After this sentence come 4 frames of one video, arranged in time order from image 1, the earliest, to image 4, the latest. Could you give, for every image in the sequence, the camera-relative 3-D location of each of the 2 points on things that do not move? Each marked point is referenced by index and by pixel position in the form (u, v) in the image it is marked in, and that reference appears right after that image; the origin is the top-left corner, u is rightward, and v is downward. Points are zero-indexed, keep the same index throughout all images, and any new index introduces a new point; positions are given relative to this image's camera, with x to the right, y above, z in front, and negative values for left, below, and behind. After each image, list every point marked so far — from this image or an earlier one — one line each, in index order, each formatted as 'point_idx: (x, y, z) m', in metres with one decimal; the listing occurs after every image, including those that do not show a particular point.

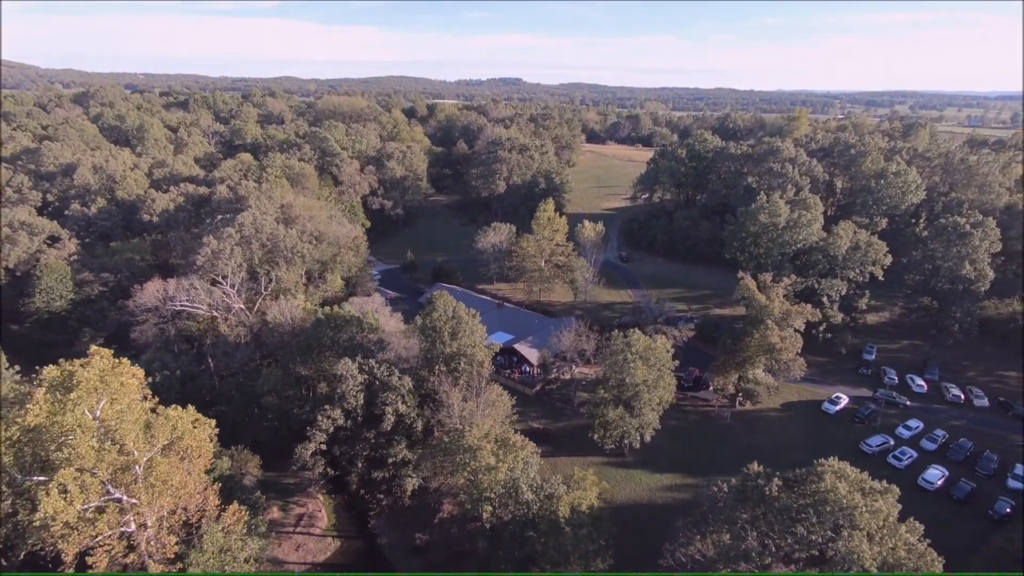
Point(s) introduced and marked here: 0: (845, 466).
0: (+10.4, -5.5, +15.9) m
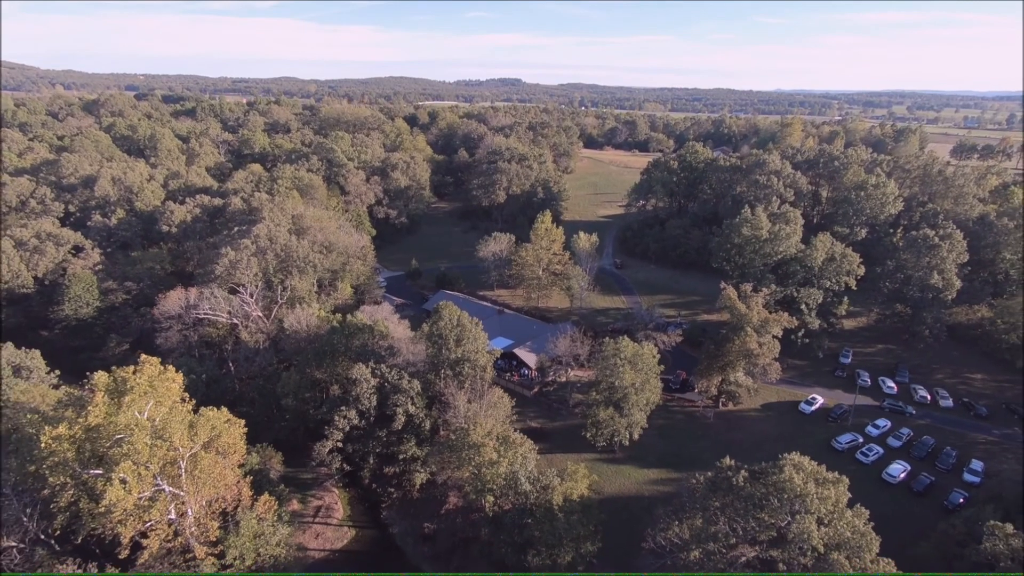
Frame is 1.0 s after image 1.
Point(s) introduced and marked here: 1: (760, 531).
0: (+10.4, -6.1, +18.1) m
1: (+8.1, -7.9, +16.5) m
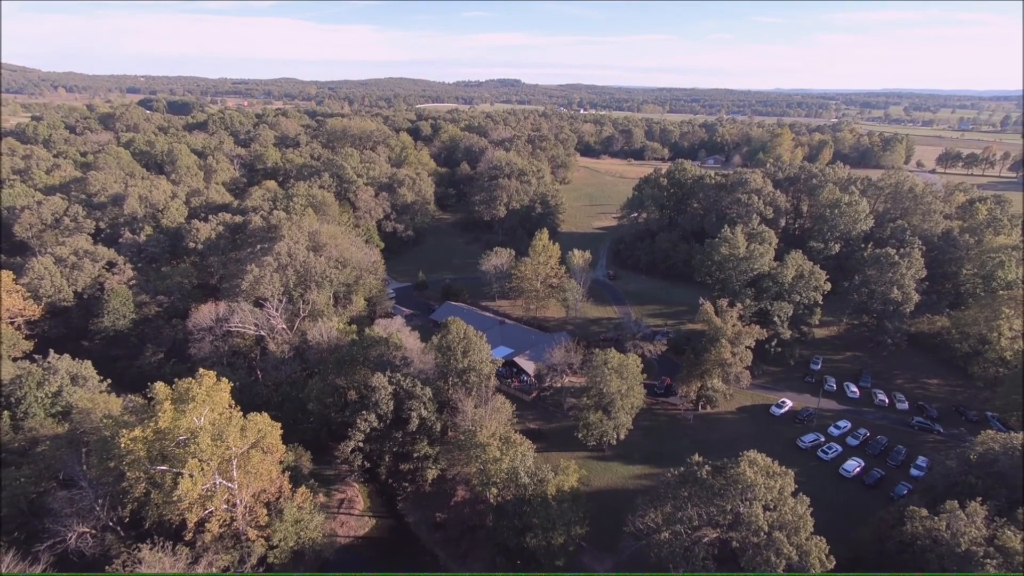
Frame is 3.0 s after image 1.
0: (+10.5, -7.1, +21.5) m
1: (+8.1, -8.9, +19.9) m
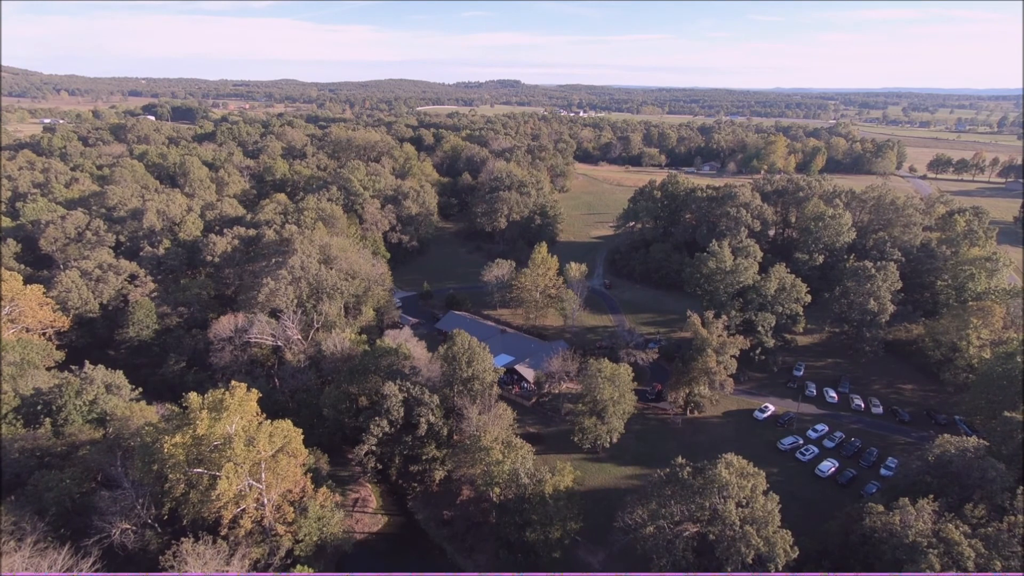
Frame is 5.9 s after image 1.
0: (+10.5, -8.0, +23.9) m
1: (+8.2, -9.9, +22.3) m
